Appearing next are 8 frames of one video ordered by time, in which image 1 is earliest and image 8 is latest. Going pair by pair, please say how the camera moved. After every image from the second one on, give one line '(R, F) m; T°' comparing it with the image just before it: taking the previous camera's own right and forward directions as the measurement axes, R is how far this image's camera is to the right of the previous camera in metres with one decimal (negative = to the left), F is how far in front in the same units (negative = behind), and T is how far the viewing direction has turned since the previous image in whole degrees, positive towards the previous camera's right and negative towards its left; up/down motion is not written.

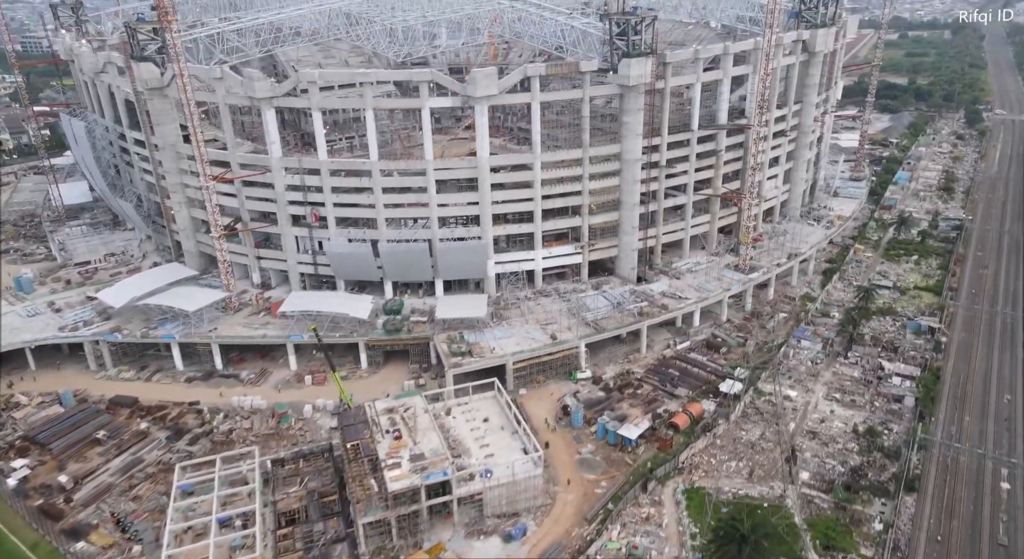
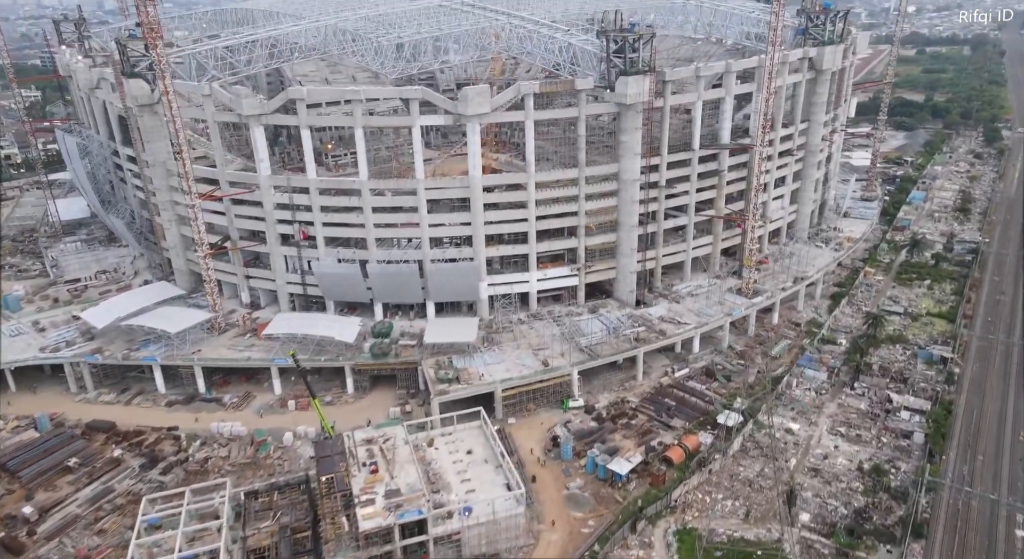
(+2.1, +2.1) m; -1°
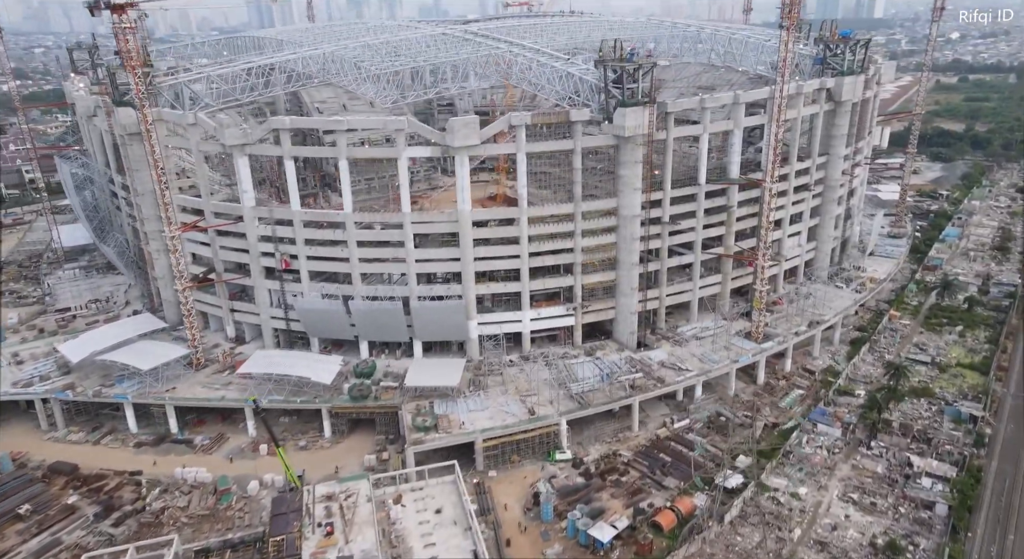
(+3.9, +3.6) m; -3°
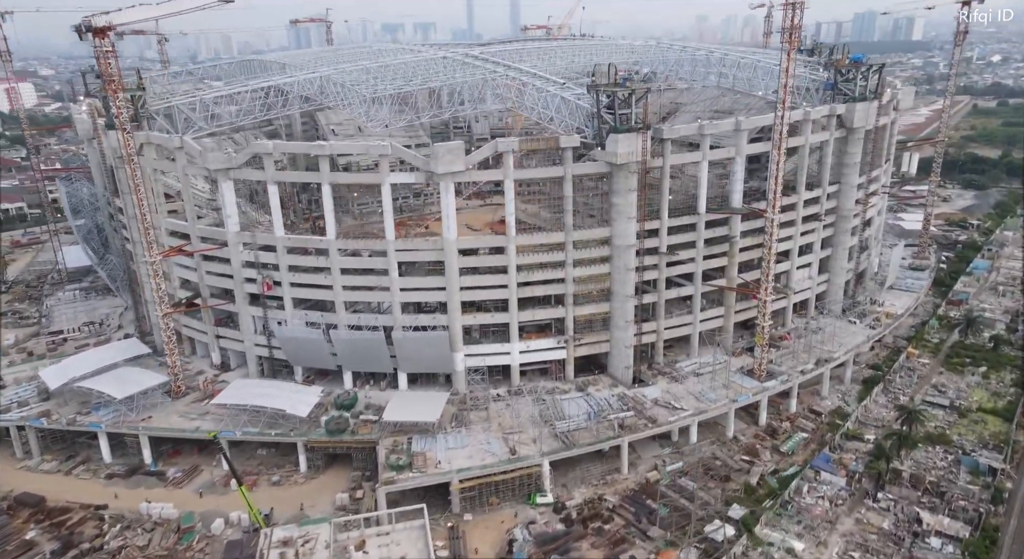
(+3.7, +2.5) m; -2°
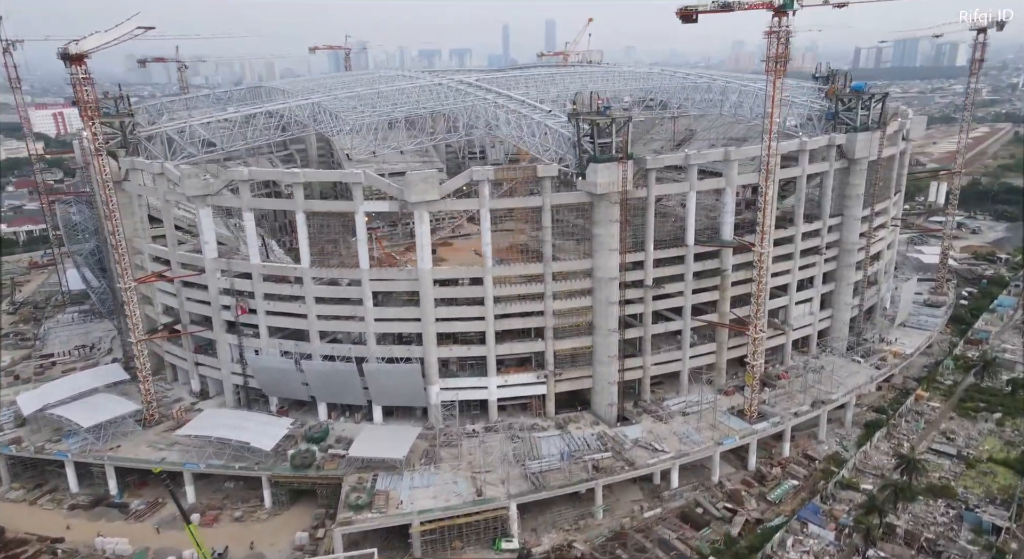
(+4.7, +1.9) m; -3°
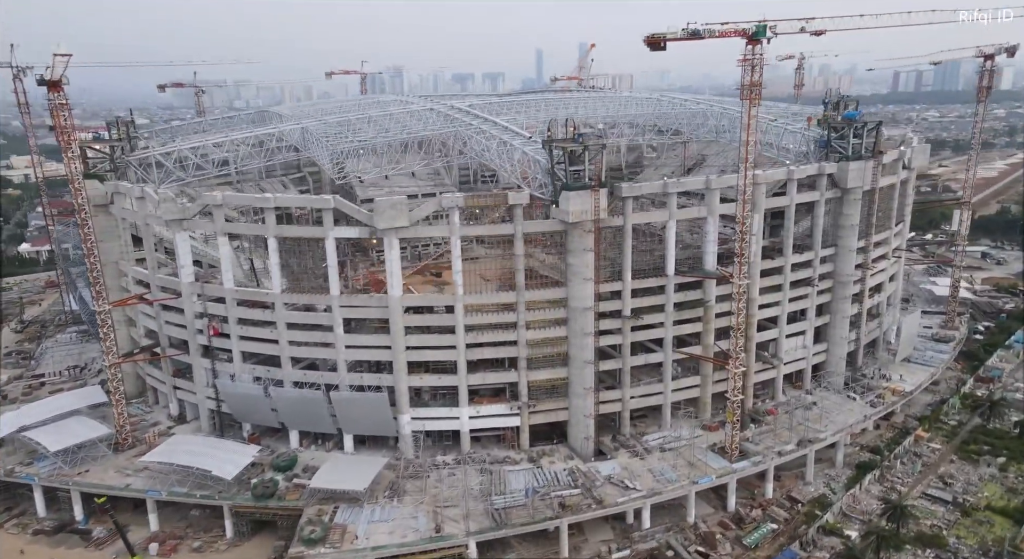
(+4.9, +1.2) m; -2°
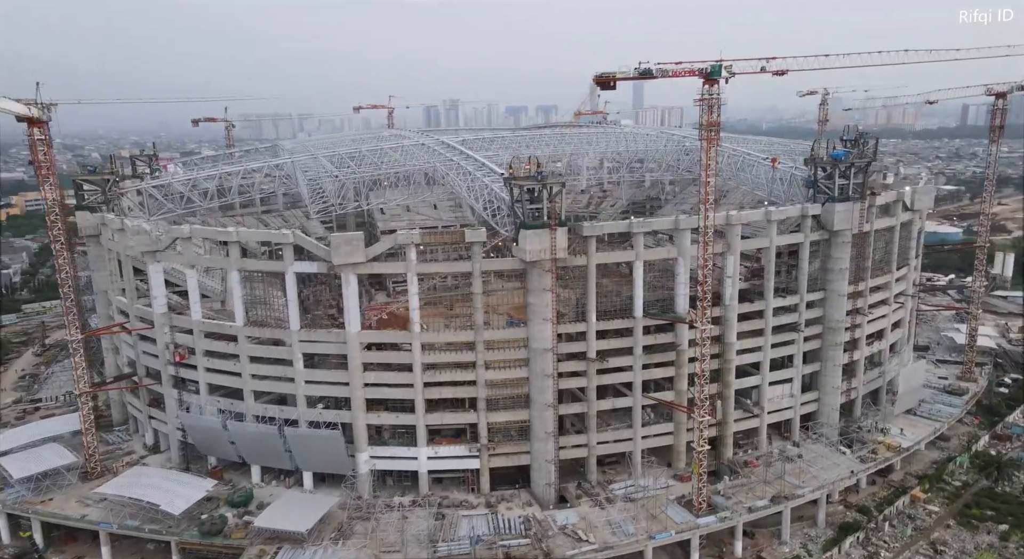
(+7.3, +1.3) m; -4°
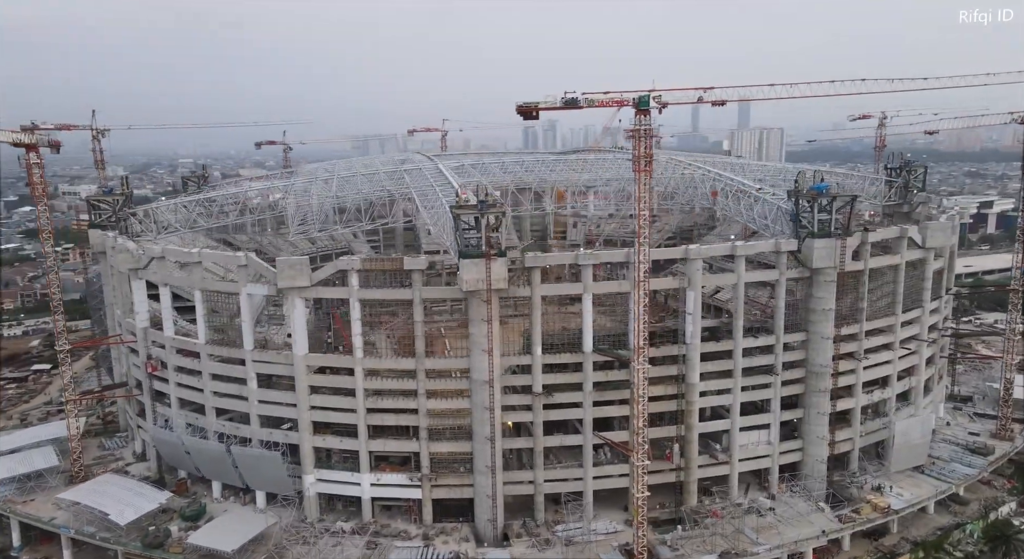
(+11.8, +1.7) m; -7°
